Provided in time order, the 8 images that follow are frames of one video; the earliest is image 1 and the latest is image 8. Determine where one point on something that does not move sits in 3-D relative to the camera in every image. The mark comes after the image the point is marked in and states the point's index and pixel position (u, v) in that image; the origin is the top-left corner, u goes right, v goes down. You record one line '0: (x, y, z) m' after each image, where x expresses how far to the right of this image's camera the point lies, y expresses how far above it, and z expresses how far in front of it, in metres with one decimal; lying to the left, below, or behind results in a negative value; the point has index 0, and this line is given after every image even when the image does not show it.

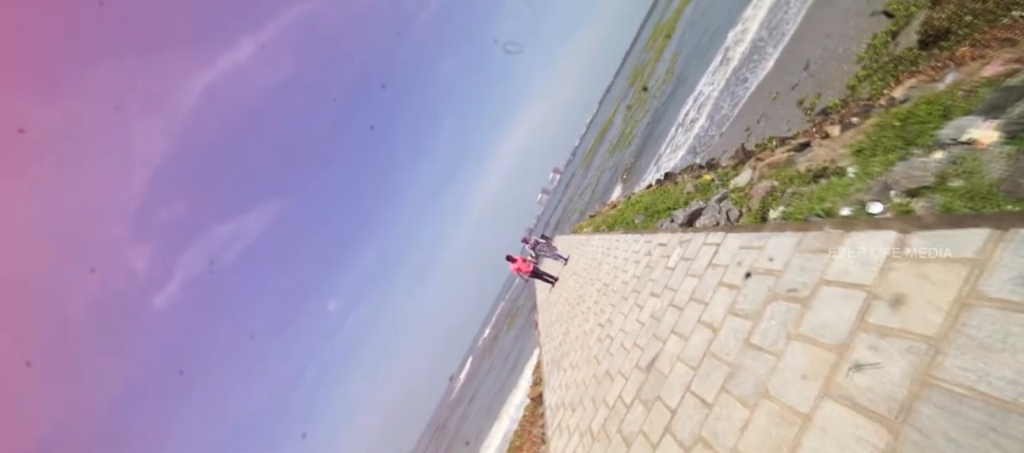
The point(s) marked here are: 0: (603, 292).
0: (+1.5, -1.0, +6.4) m
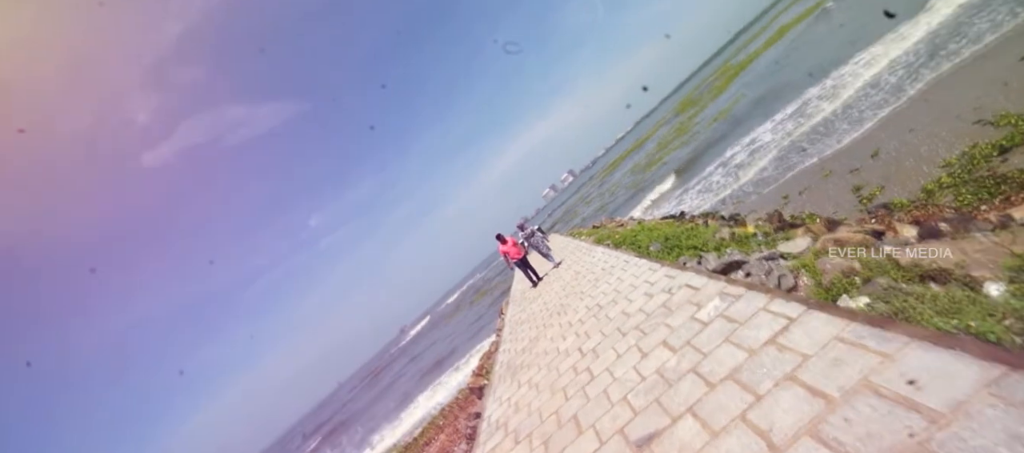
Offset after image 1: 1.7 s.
0: (+1.1, -1.2, +5.5) m
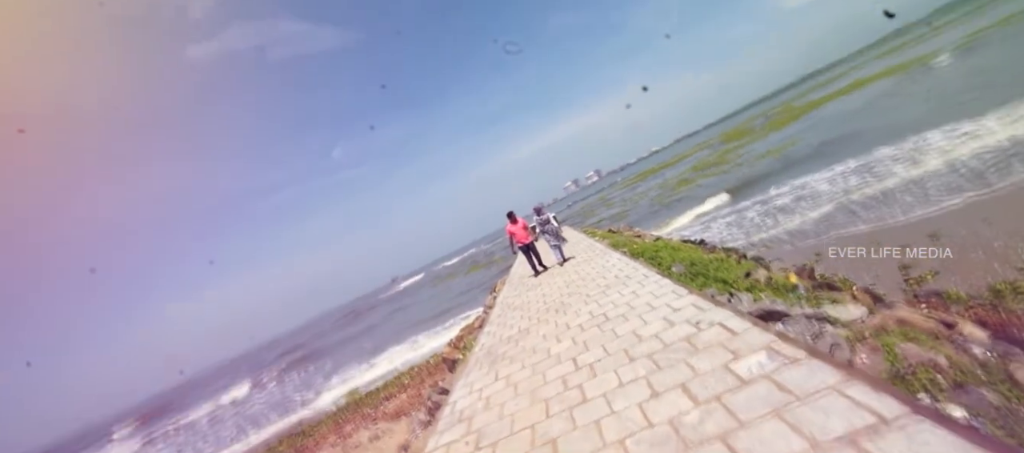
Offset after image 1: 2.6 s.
0: (+1.1, -1.2, +4.8) m
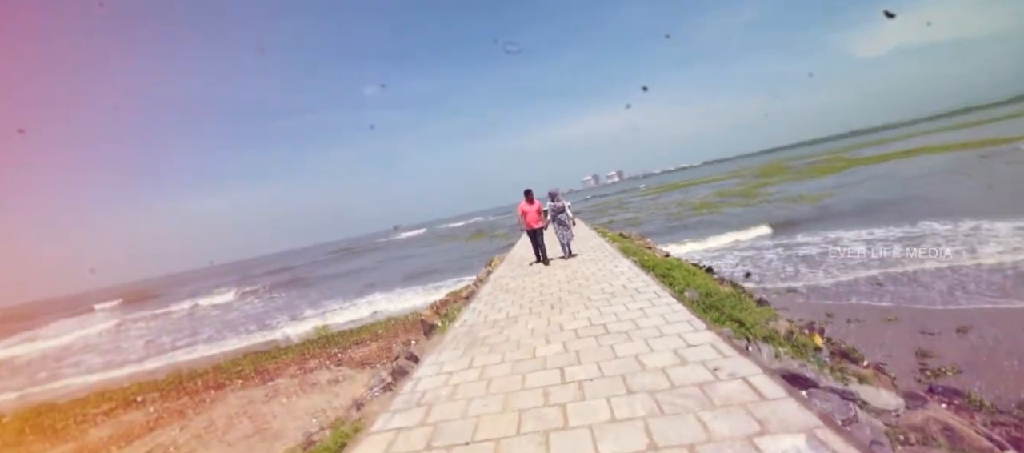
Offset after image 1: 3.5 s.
0: (+0.9, -1.2, +4.3) m
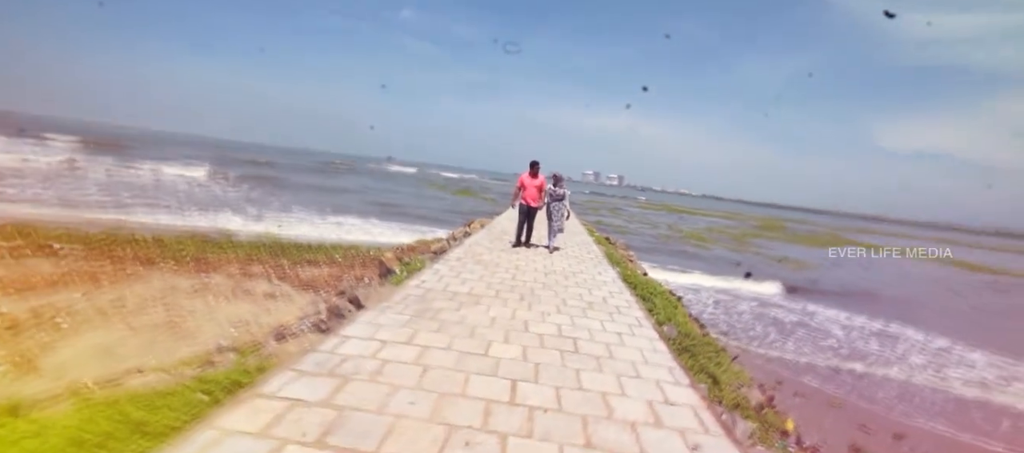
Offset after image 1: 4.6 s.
0: (+0.5, -1.1, +3.7) m
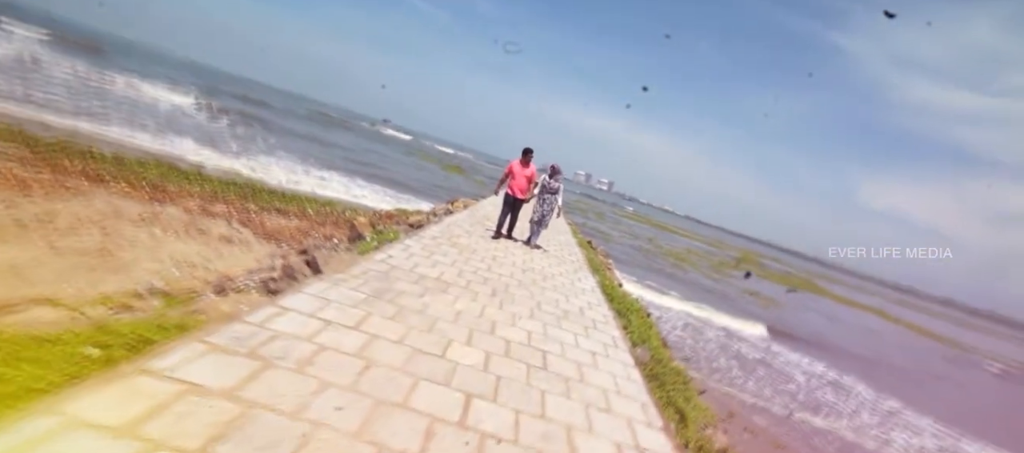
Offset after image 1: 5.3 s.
0: (+0.2, -1.1, +3.3) m
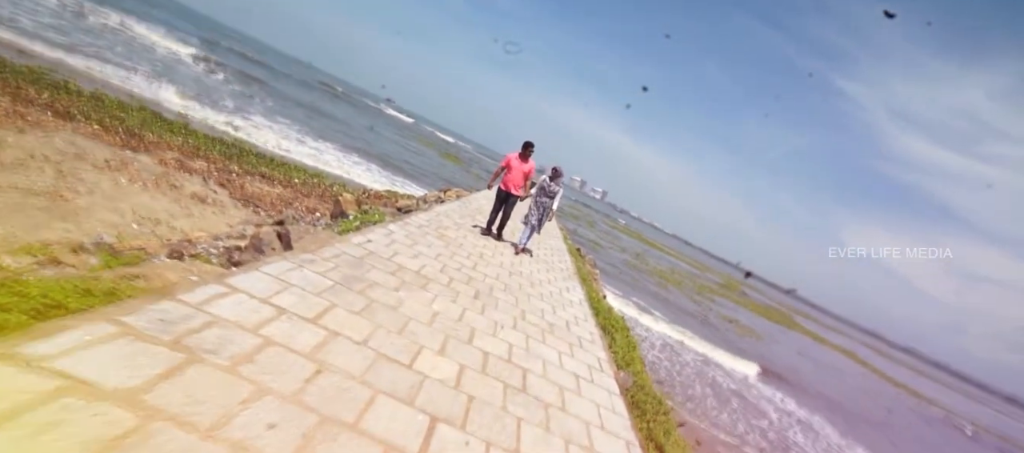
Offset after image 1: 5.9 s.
0: (0.0, -1.1, +2.9) m
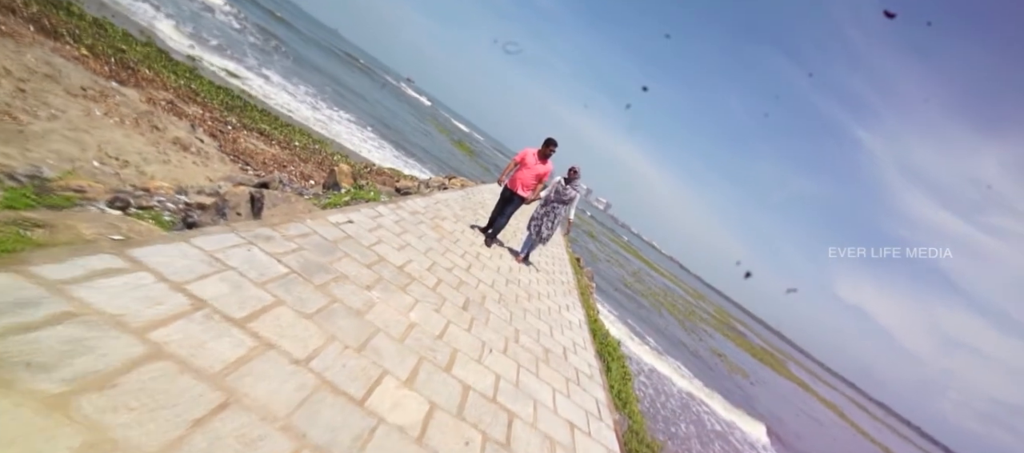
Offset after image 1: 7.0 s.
0: (-0.1, -1.2, +2.3) m
